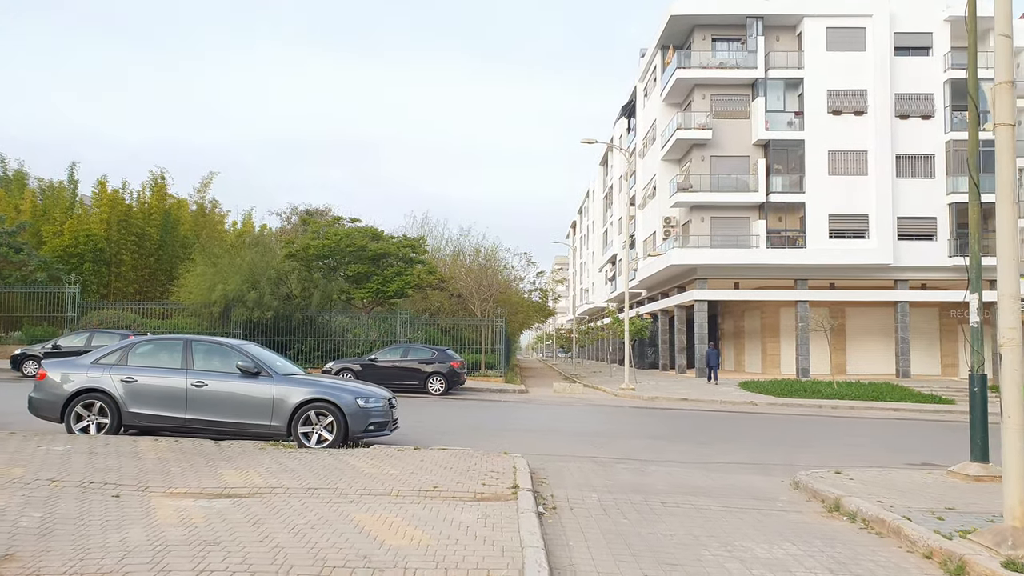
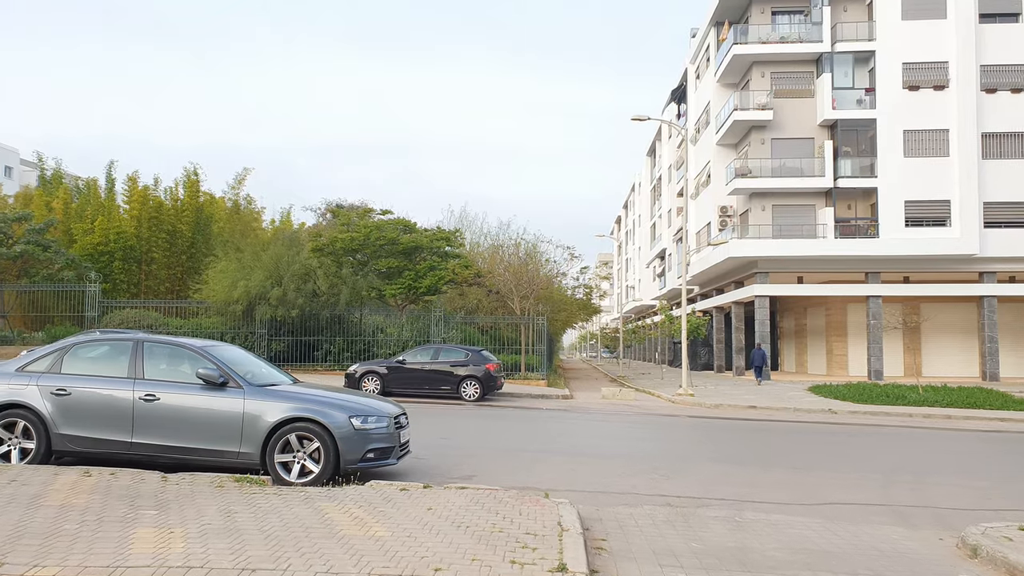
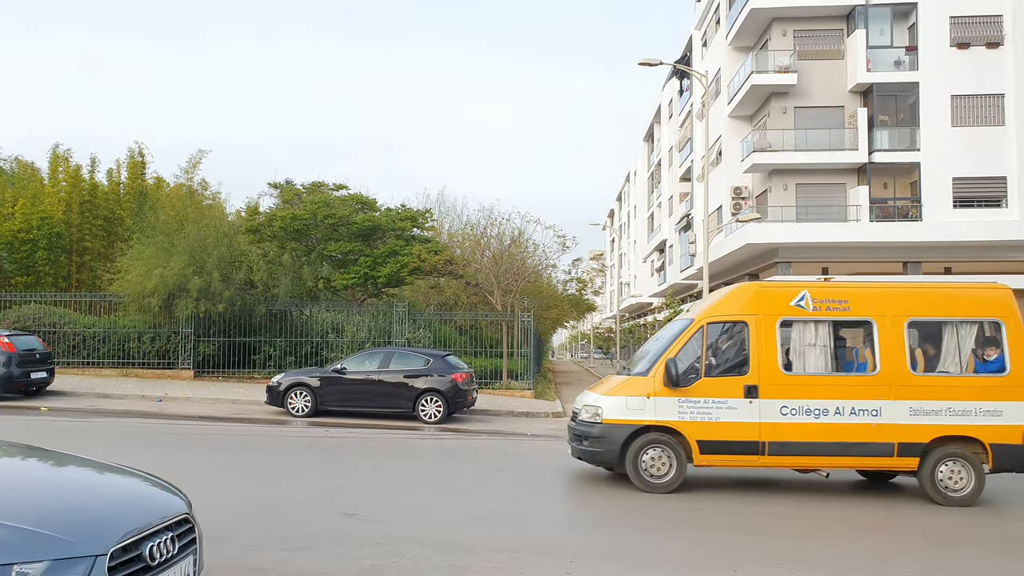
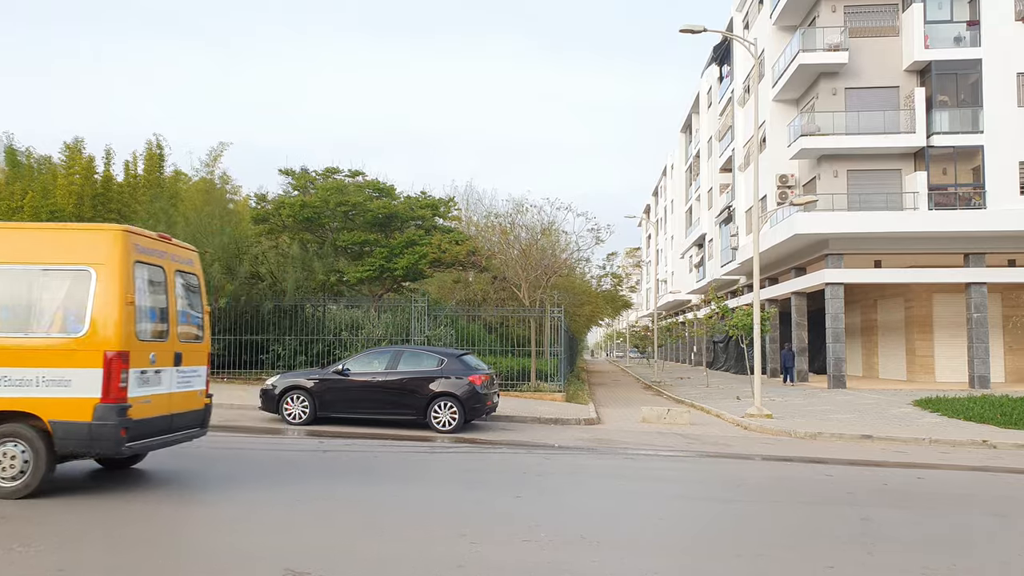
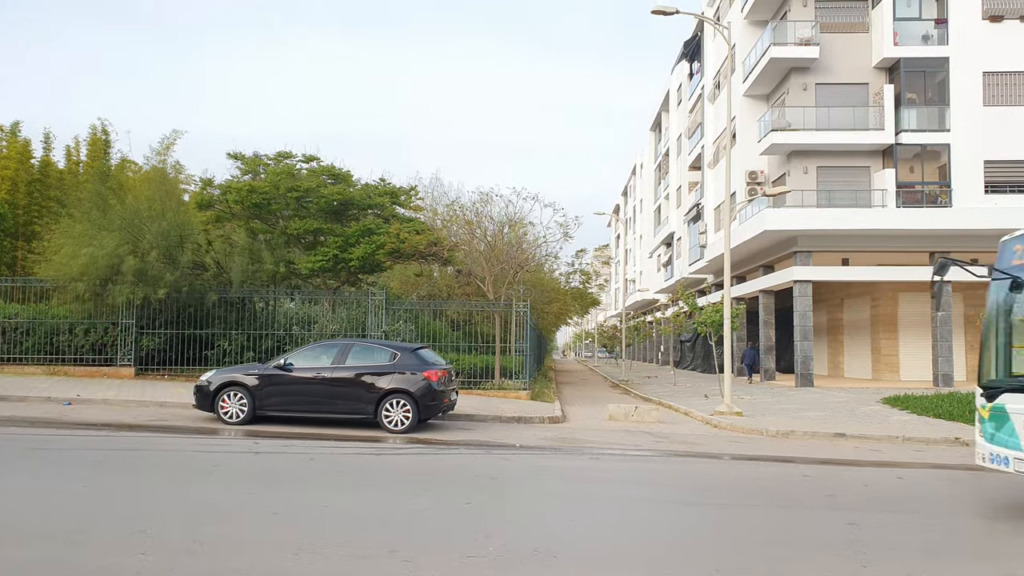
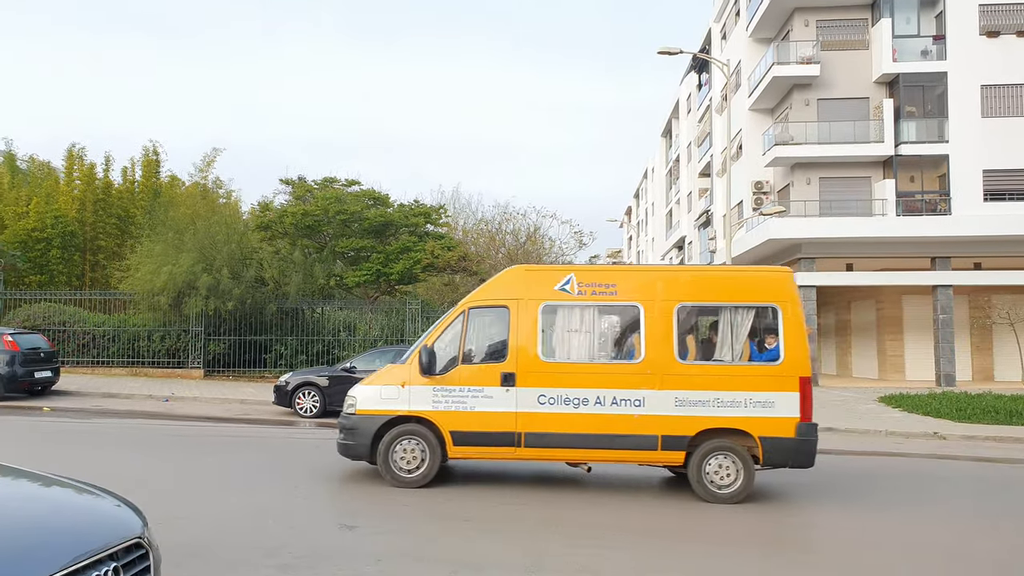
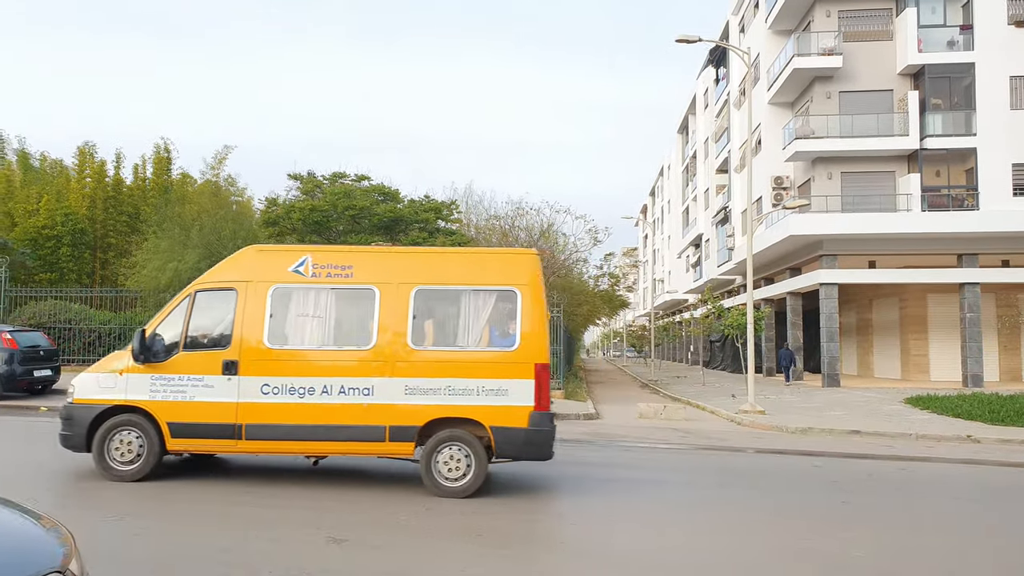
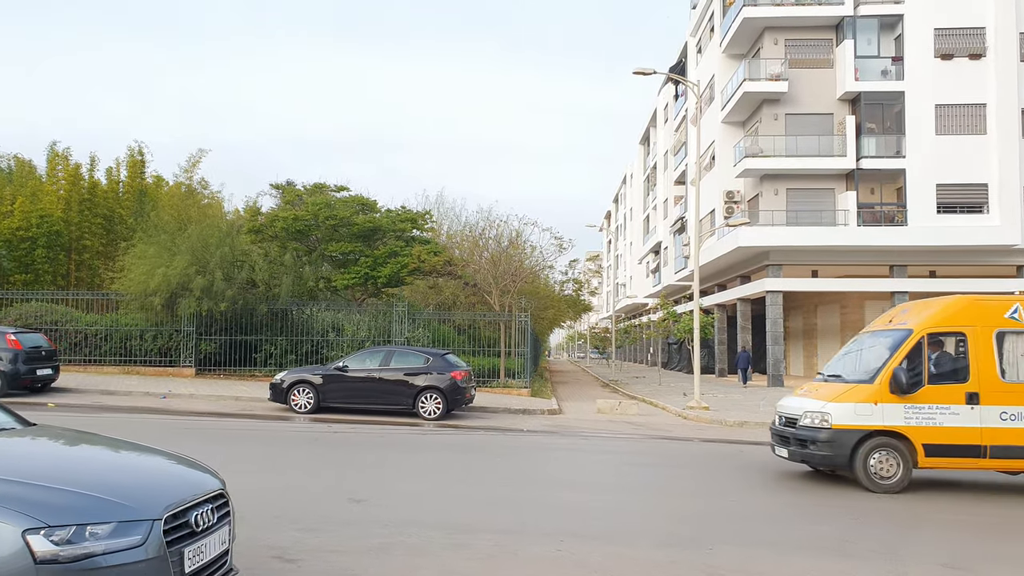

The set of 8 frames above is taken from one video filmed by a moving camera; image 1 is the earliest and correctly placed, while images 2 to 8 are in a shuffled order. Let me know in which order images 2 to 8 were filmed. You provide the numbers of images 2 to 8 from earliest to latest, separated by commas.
2, 8, 3, 6, 7, 4, 5
